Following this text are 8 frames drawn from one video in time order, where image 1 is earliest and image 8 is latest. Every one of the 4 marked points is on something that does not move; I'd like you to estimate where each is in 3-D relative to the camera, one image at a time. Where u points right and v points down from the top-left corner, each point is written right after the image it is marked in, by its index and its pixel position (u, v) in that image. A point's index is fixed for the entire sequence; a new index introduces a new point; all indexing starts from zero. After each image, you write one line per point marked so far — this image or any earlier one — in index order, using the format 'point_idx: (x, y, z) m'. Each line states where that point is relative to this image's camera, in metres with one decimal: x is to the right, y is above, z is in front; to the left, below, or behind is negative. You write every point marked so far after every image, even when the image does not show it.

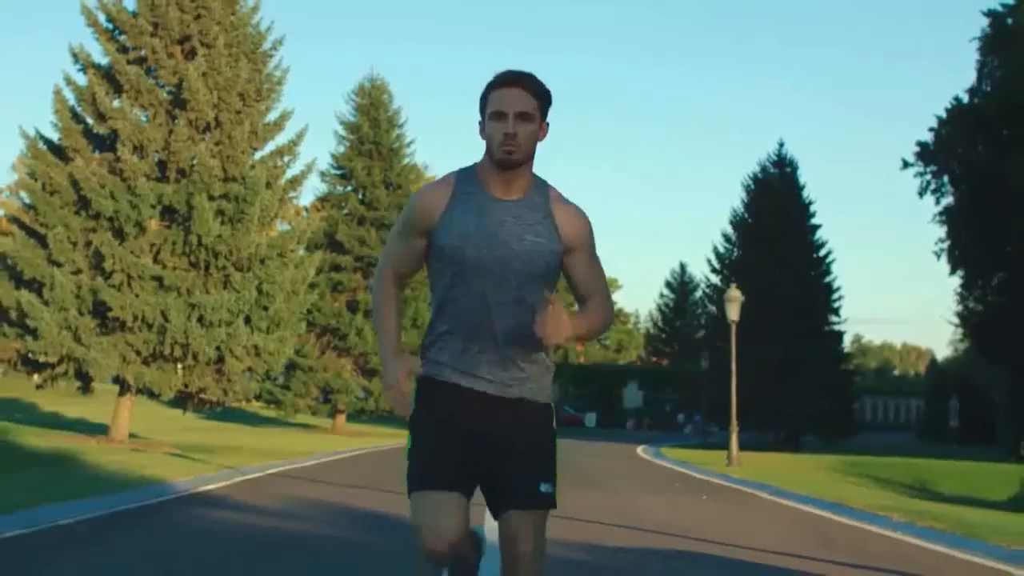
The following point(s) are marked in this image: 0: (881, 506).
0: (+5.0, -2.9, +18.4) m
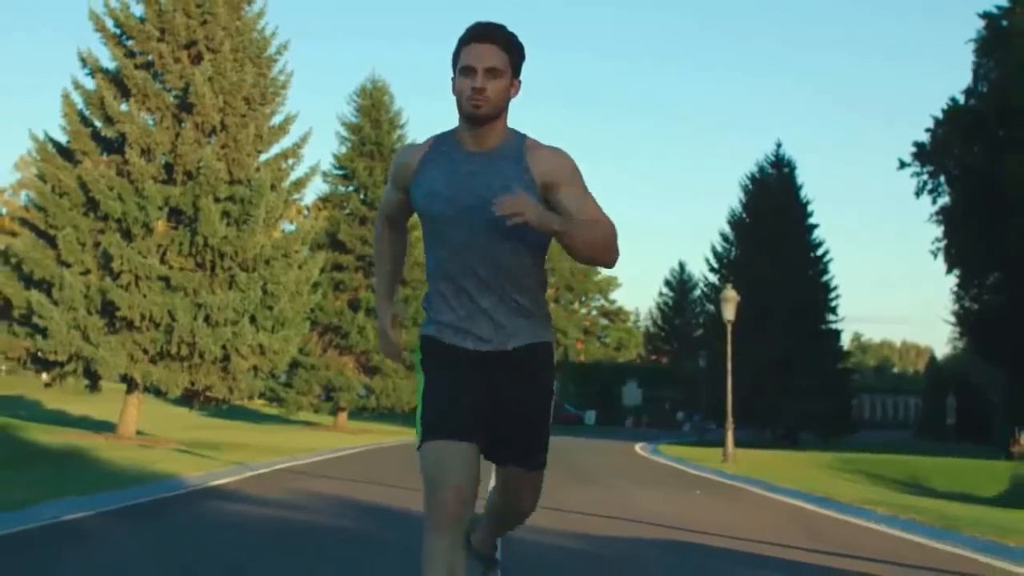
0: (+5.0, -2.9, +19.0) m
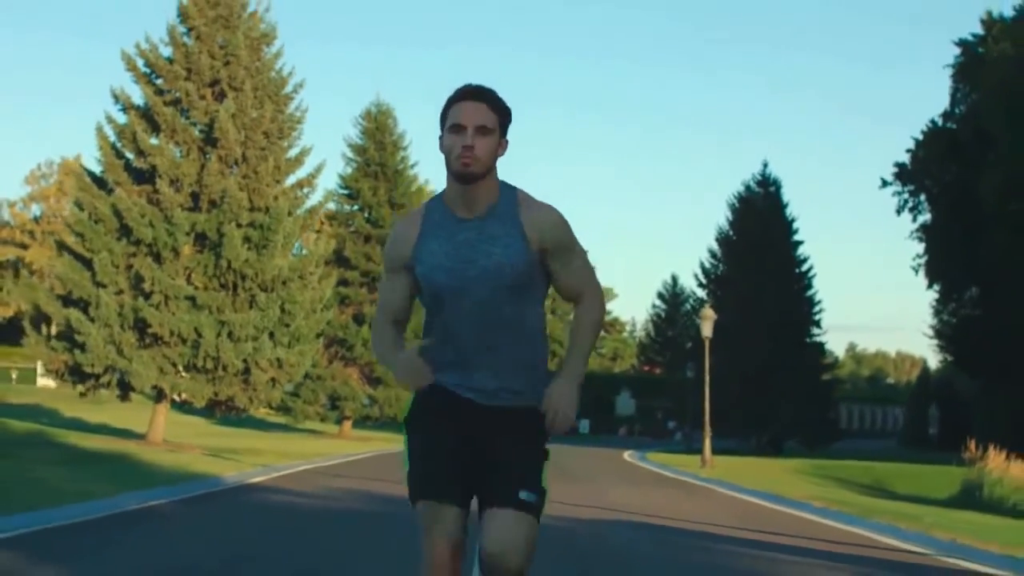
0: (+4.9, -3.3, +21.9) m
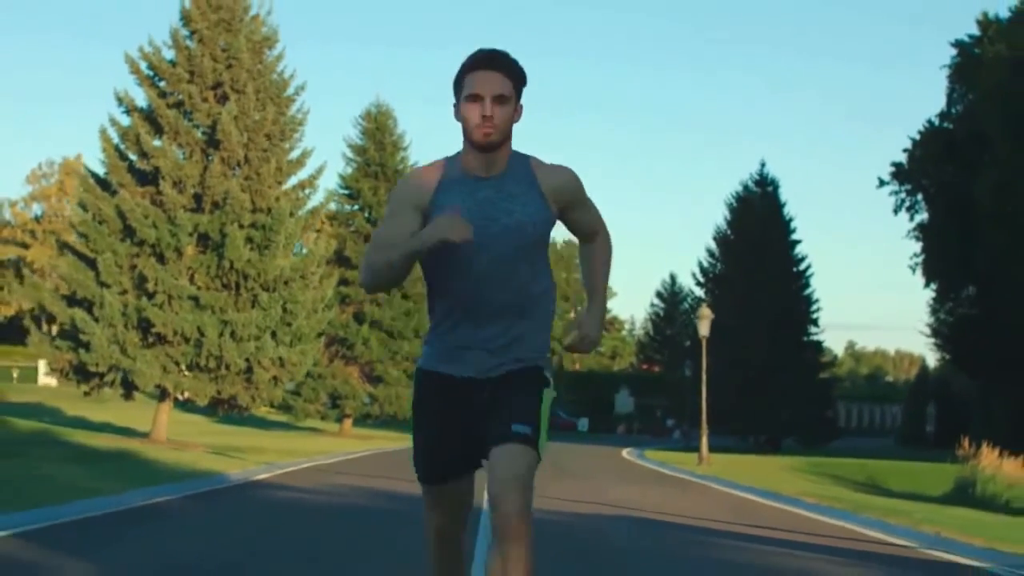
0: (+4.9, -3.3, +22.4) m
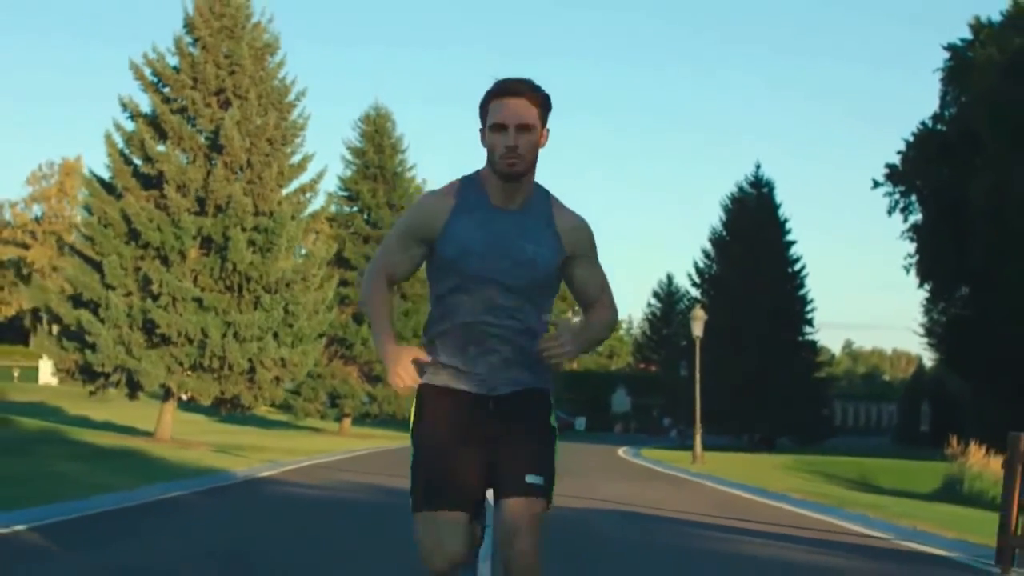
0: (+4.8, -3.4, +23.1) m
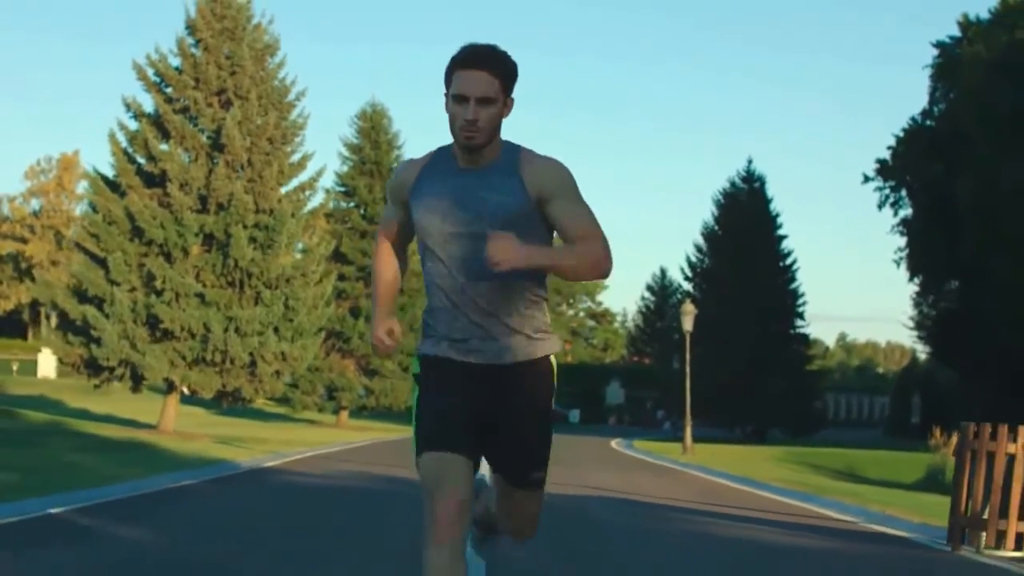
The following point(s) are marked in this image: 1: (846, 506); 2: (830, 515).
0: (+4.7, -3.3, +24.0) m
1: (+4.2, -2.7, +17.2) m
2: (+3.7, -2.6, +15.7) m
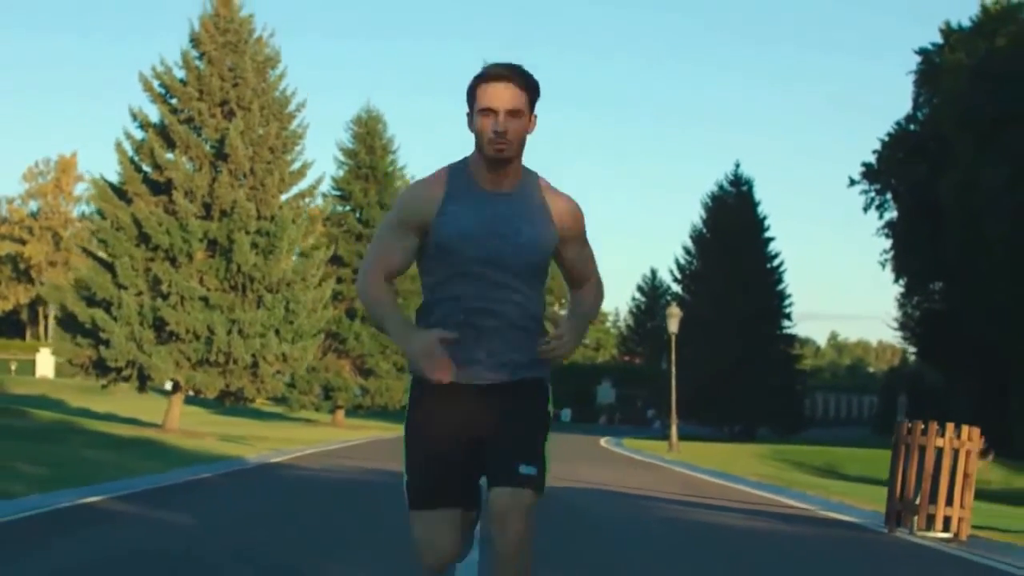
0: (+4.6, -3.4, +25.4) m
1: (+4.1, -2.8, +18.7) m
2: (+3.6, -2.7, +17.2) m
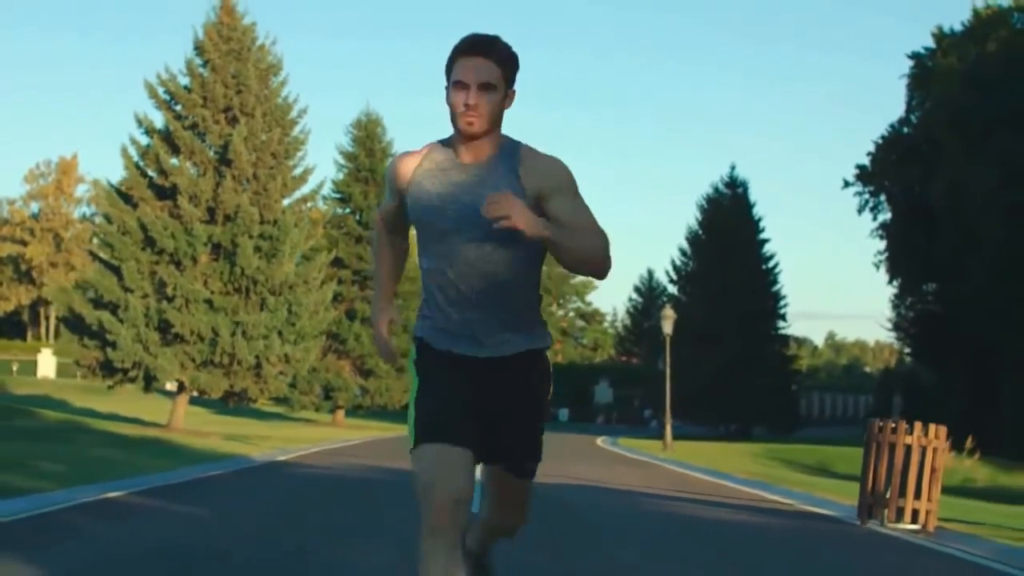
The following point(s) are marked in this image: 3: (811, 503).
0: (+4.5, -3.5, +26.3) m
1: (+4.0, -2.9, +19.5) m
2: (+3.5, -2.8, +18.0) m
3: (+3.7, -2.7, +17.5) m
